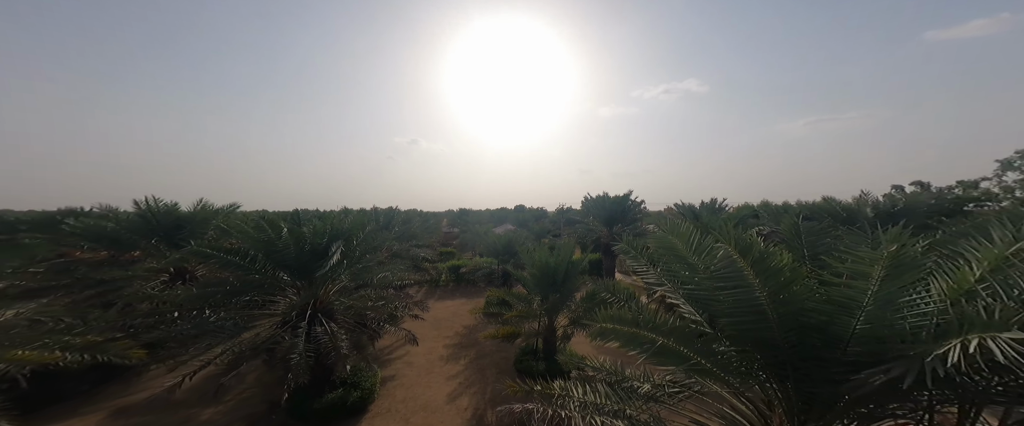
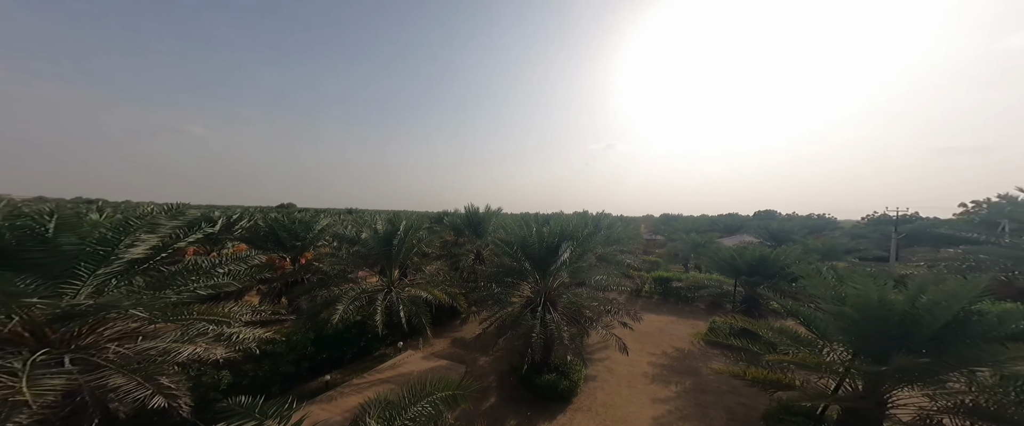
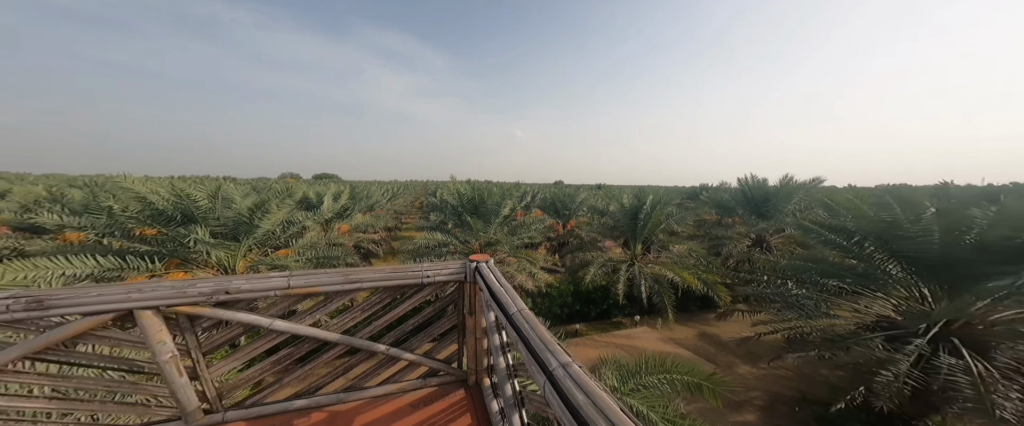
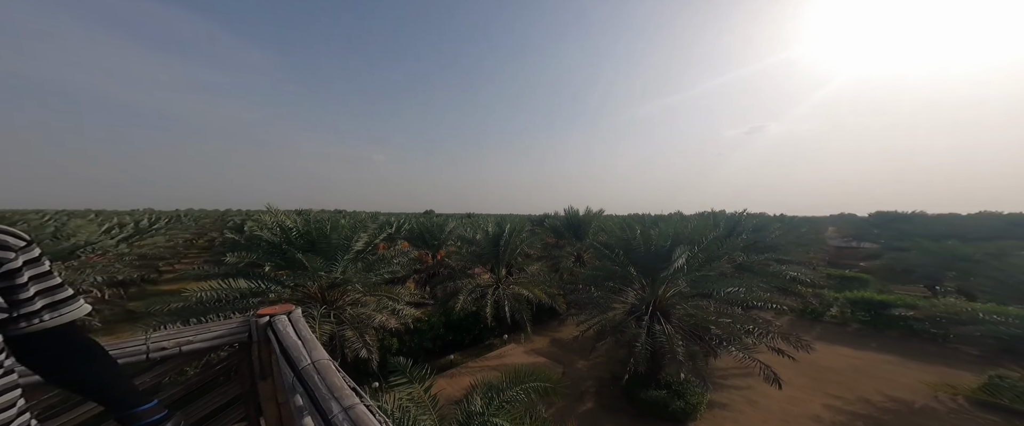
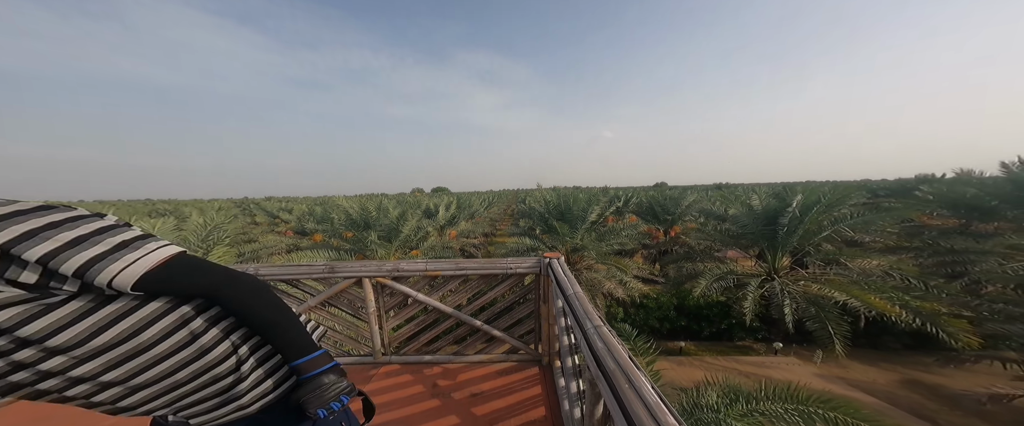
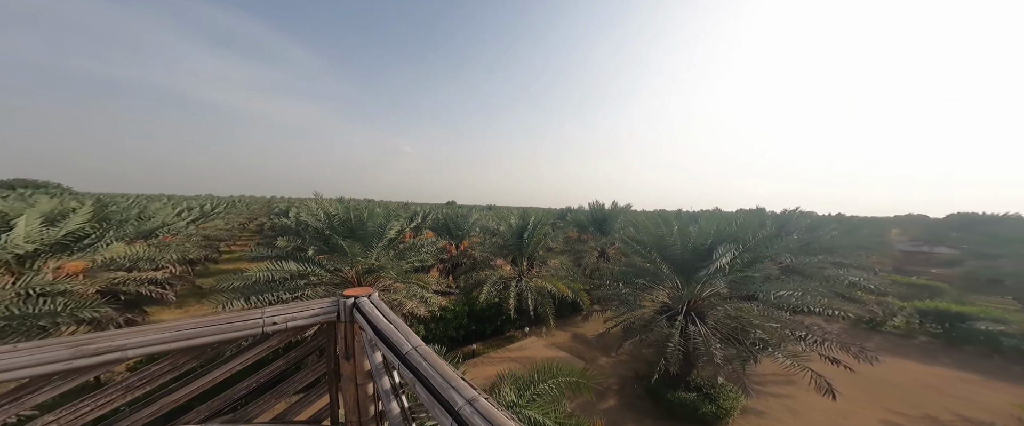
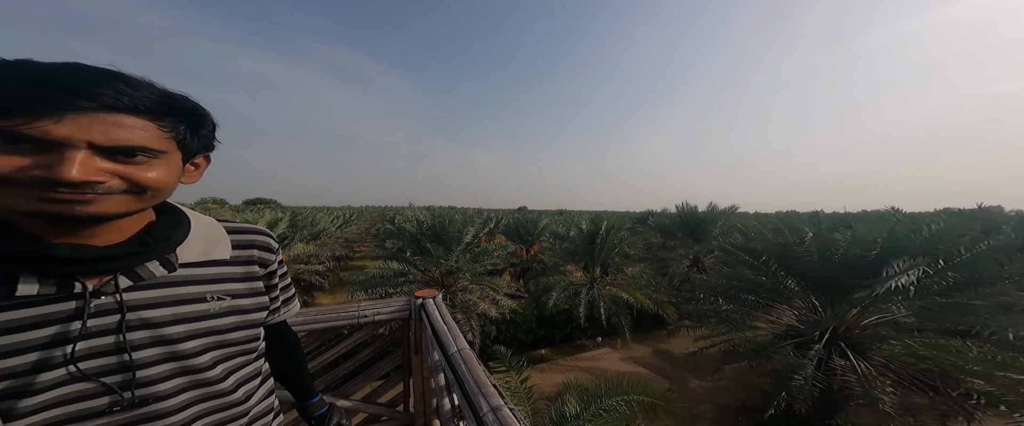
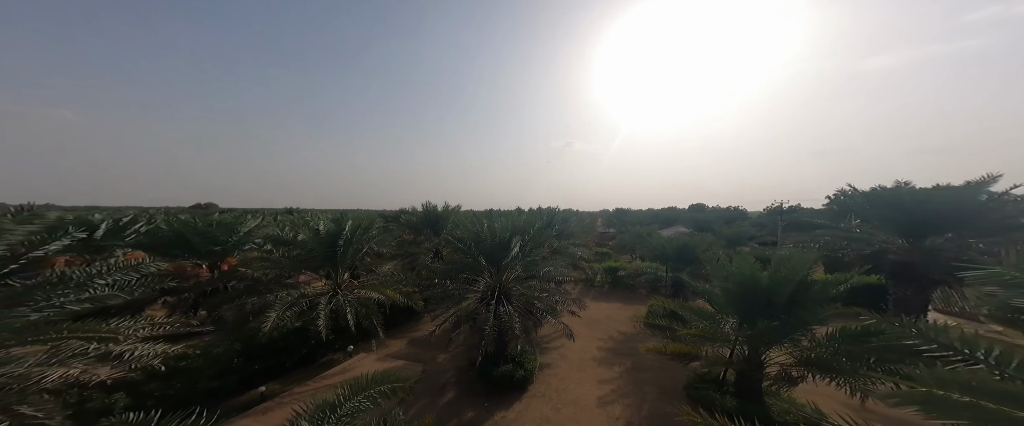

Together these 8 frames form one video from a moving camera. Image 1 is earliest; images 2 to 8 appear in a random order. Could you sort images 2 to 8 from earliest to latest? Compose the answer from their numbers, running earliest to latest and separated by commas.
8, 4, 7, 5, 3, 6, 2
